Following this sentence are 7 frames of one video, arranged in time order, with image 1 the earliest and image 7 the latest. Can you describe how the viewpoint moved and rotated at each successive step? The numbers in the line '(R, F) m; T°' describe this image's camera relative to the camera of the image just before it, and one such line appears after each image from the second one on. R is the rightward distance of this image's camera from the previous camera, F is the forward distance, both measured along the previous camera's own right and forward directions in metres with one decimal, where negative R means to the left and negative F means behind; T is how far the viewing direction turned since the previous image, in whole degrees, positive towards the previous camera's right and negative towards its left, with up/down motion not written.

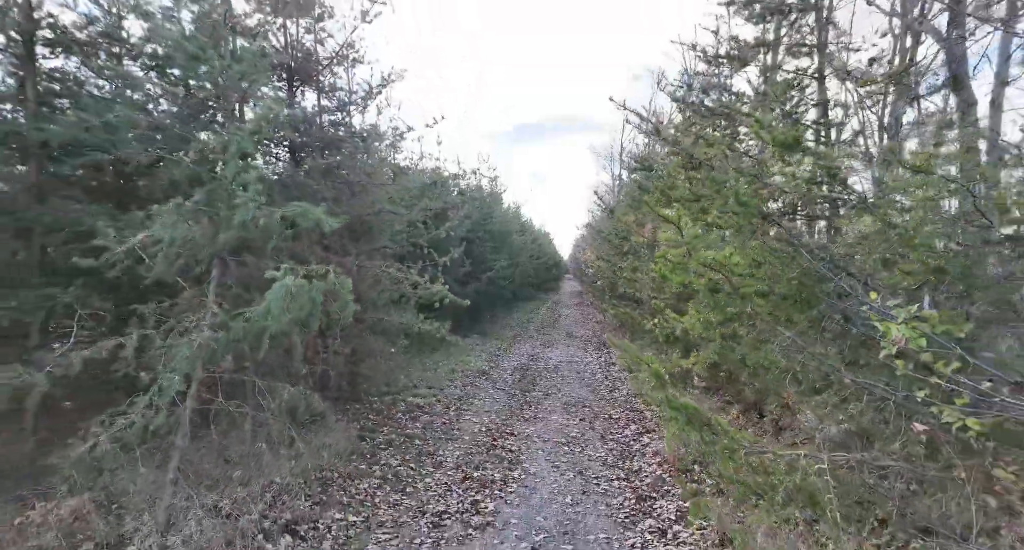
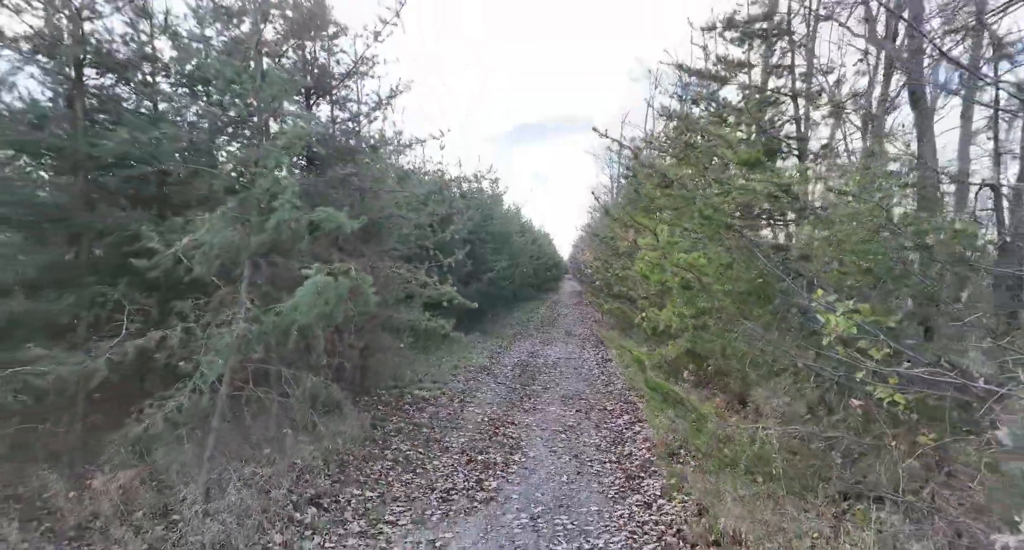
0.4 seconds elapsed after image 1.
(0.0, -0.7) m; 0°
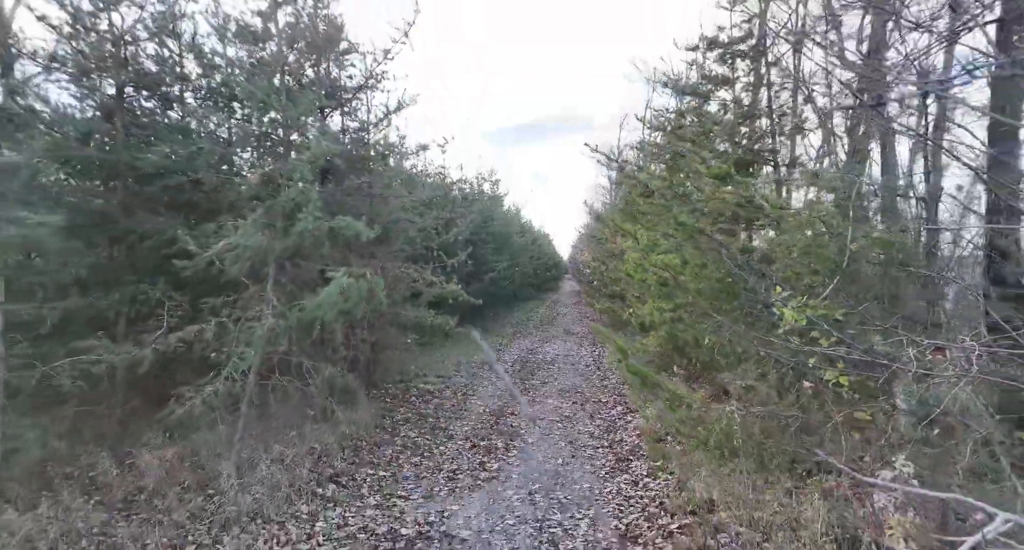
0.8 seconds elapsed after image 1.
(0.0, -0.7) m; 0°
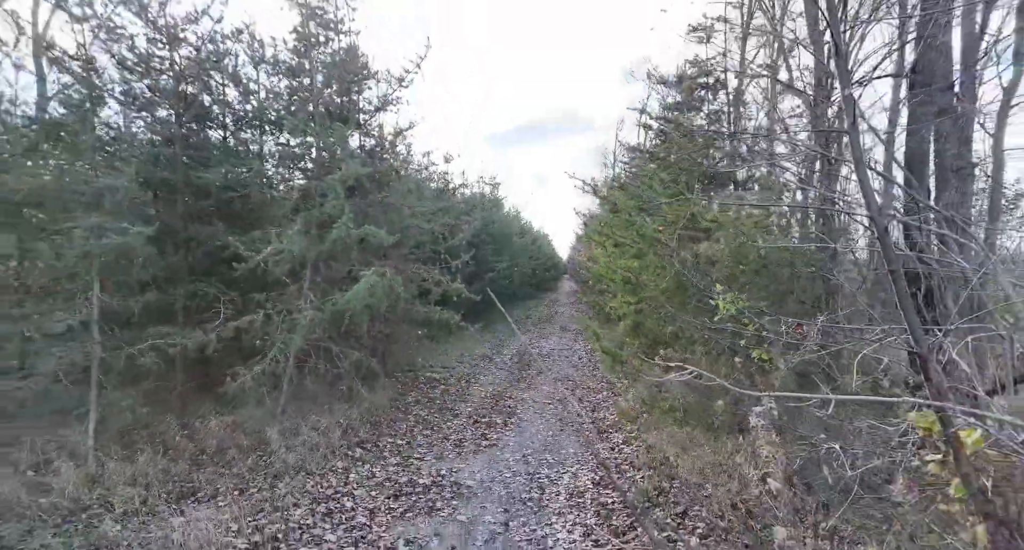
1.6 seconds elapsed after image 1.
(+0.1, -1.5) m; 0°
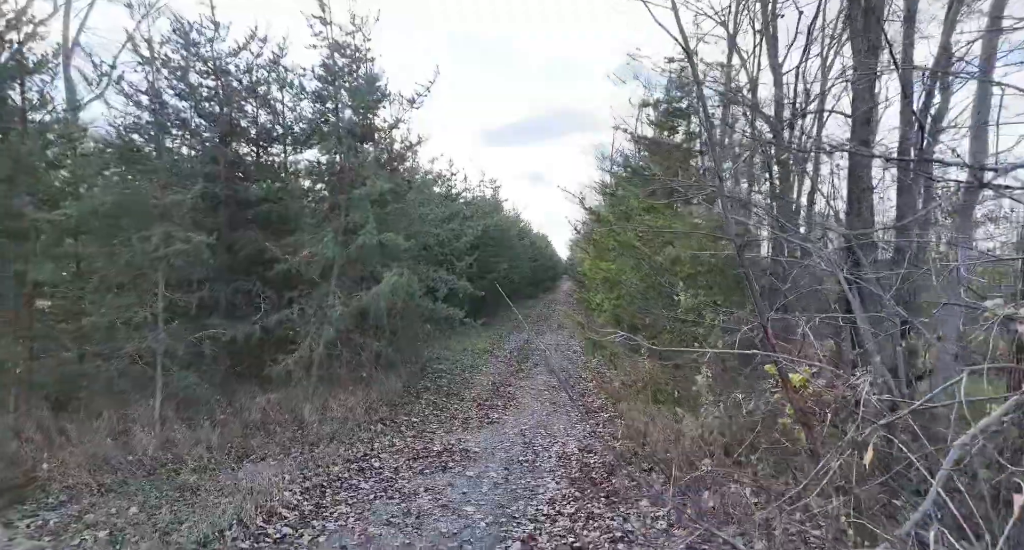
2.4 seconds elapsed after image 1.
(0.0, -1.5) m; 0°
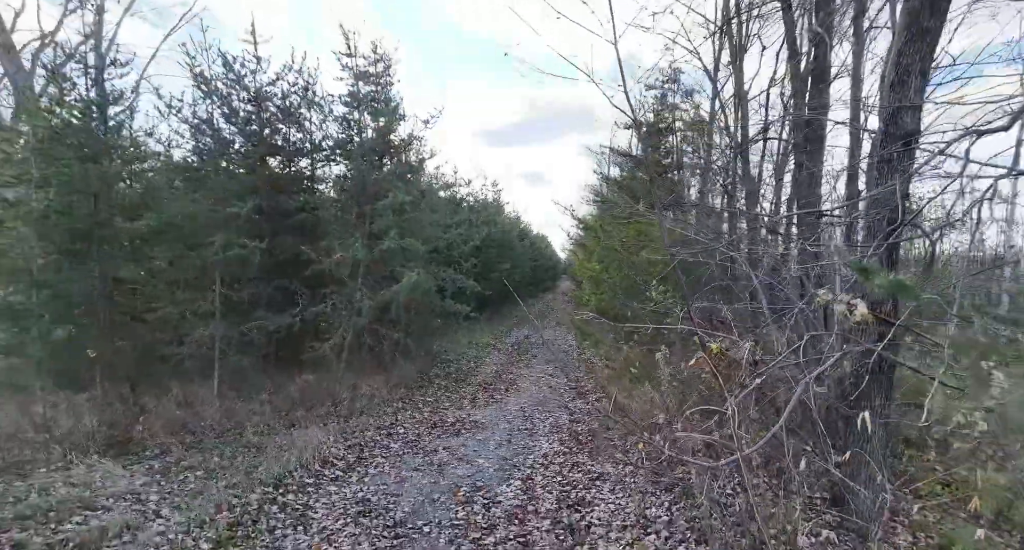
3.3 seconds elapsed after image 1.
(0.0, -1.7) m; 0°
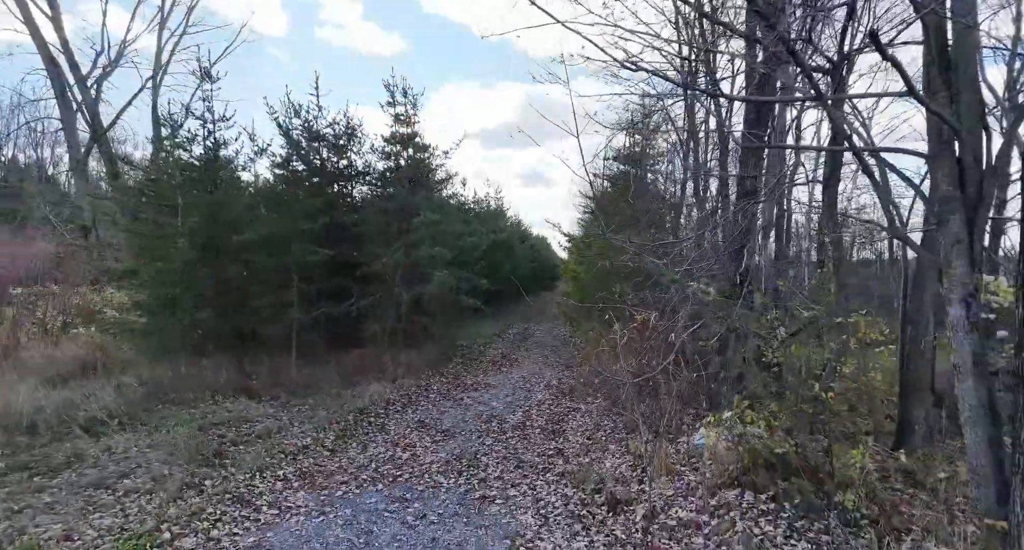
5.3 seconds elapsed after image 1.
(-0.1, -3.8) m; 0°
